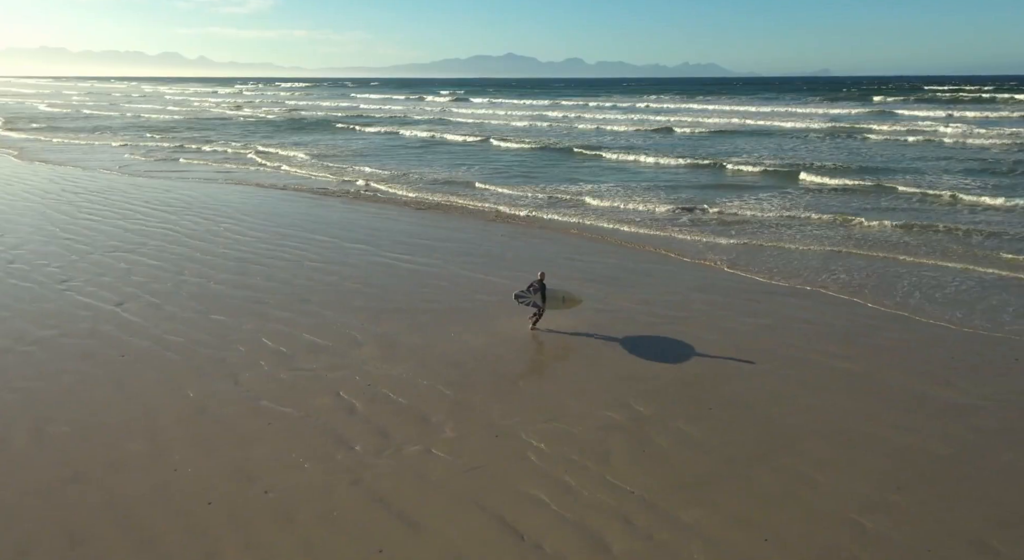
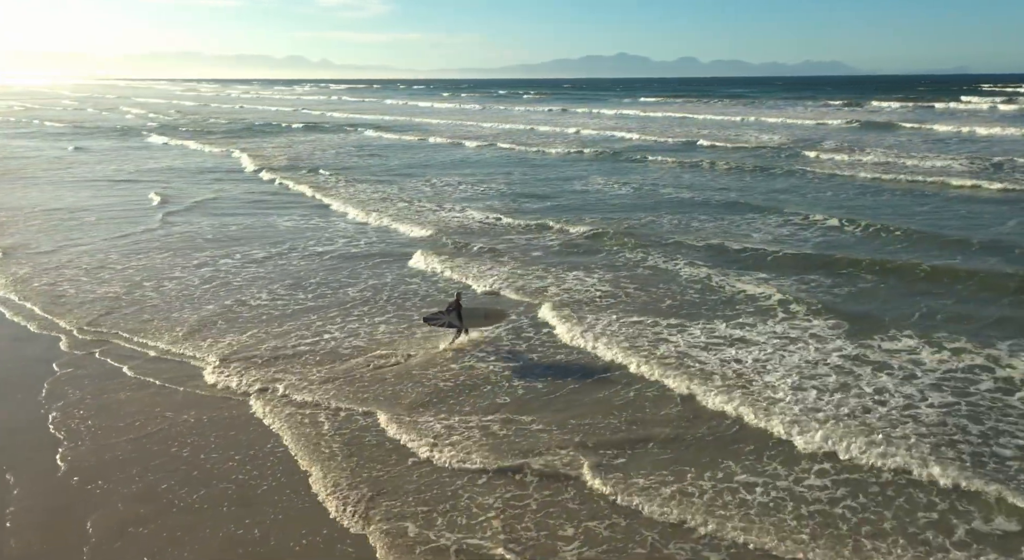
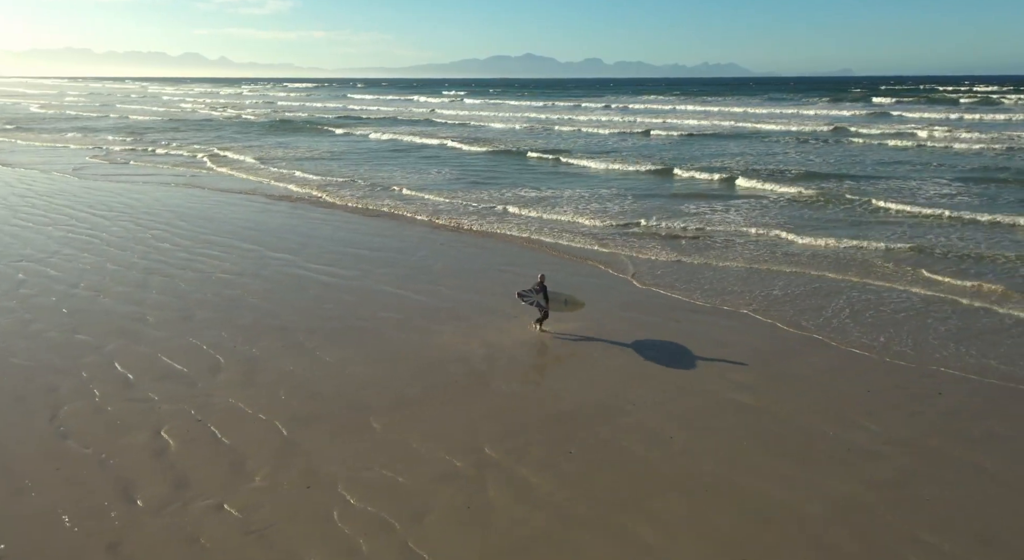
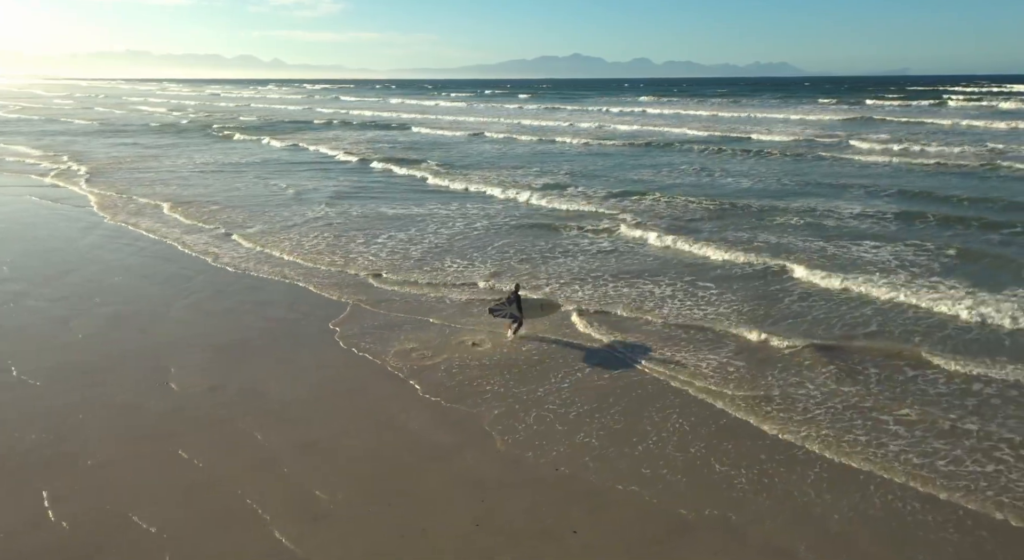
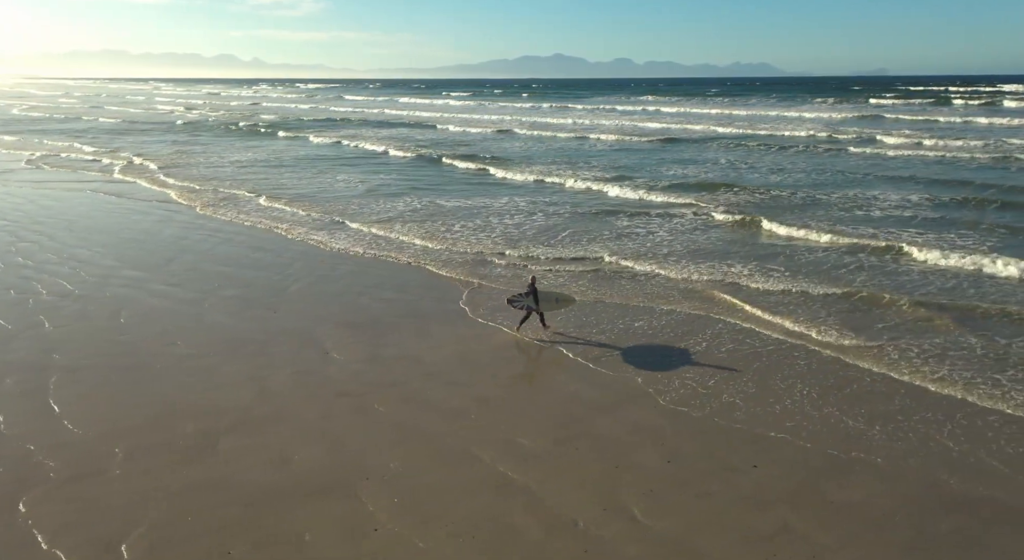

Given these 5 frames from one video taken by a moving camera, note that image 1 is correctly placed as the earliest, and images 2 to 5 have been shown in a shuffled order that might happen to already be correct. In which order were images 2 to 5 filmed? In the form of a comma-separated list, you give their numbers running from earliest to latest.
3, 5, 4, 2
